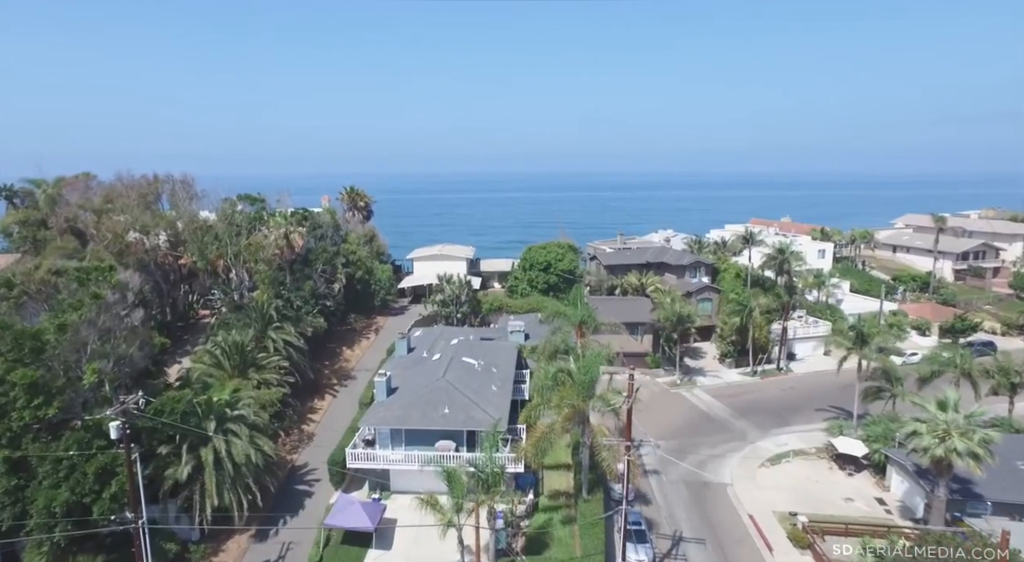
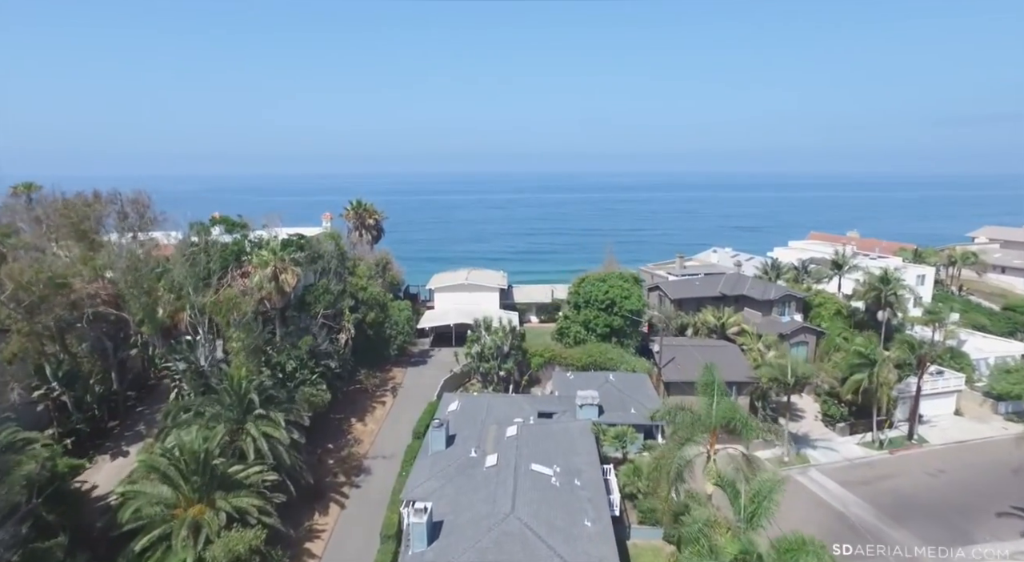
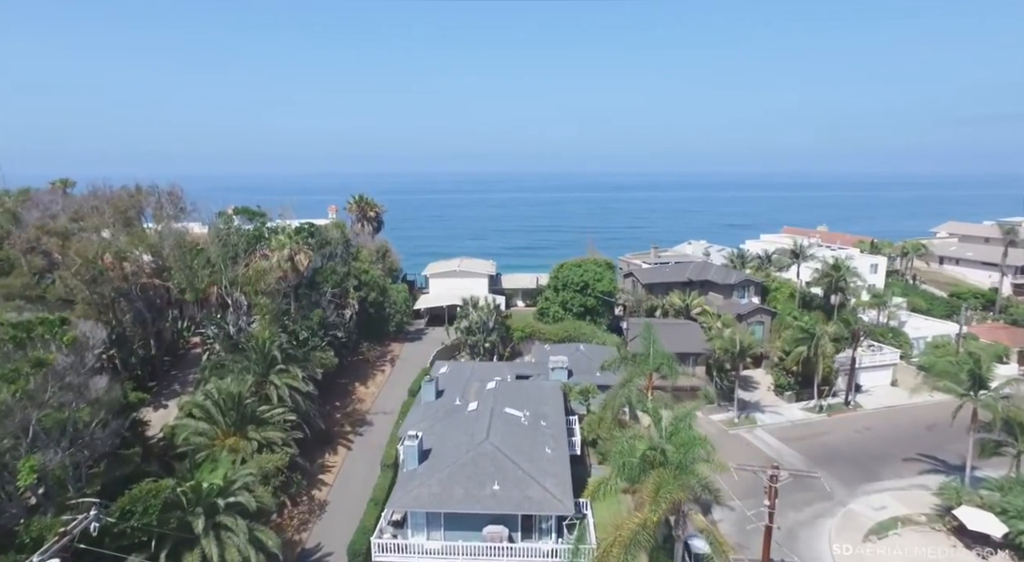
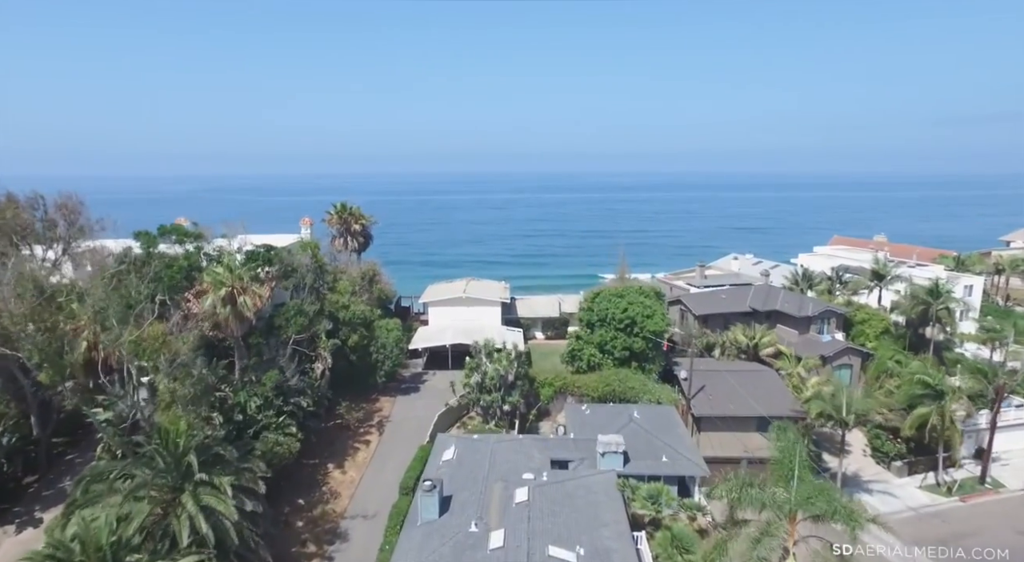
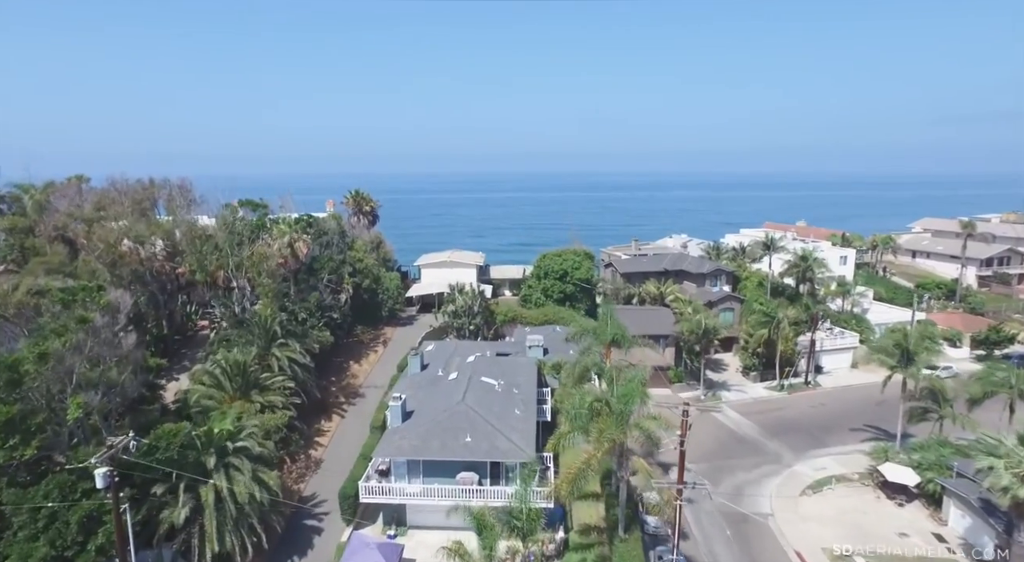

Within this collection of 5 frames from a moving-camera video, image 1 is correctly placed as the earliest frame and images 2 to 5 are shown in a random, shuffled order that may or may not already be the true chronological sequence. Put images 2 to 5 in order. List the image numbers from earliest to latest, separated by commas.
5, 3, 2, 4
